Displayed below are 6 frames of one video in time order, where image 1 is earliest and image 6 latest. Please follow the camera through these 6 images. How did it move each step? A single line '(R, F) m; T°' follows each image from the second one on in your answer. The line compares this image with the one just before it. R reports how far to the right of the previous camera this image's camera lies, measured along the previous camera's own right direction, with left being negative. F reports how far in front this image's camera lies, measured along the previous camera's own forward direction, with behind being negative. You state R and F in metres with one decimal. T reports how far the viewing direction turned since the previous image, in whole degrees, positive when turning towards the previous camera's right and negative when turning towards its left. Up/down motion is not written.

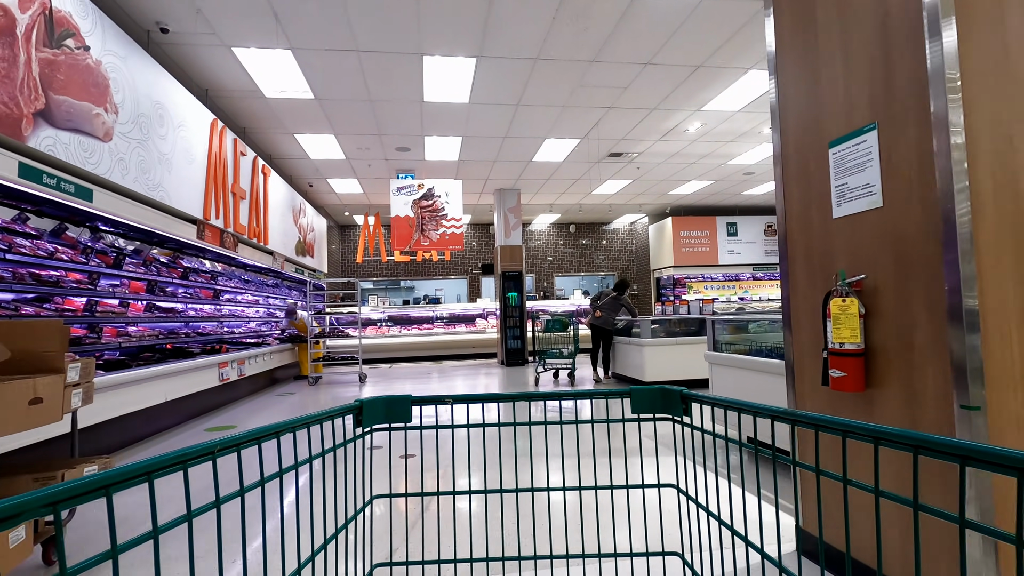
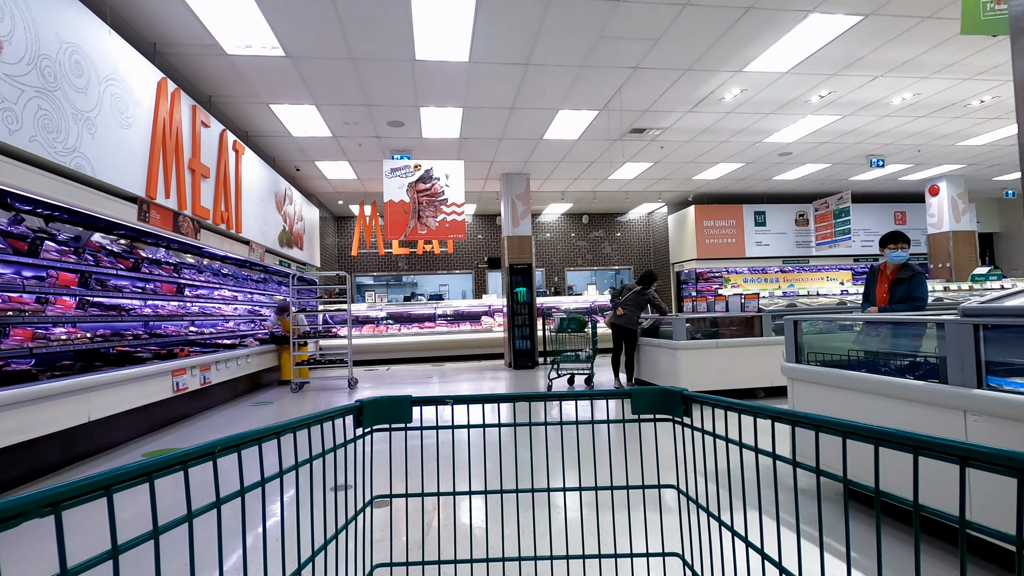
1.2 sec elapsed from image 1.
(0.0, +0.8) m; -1°
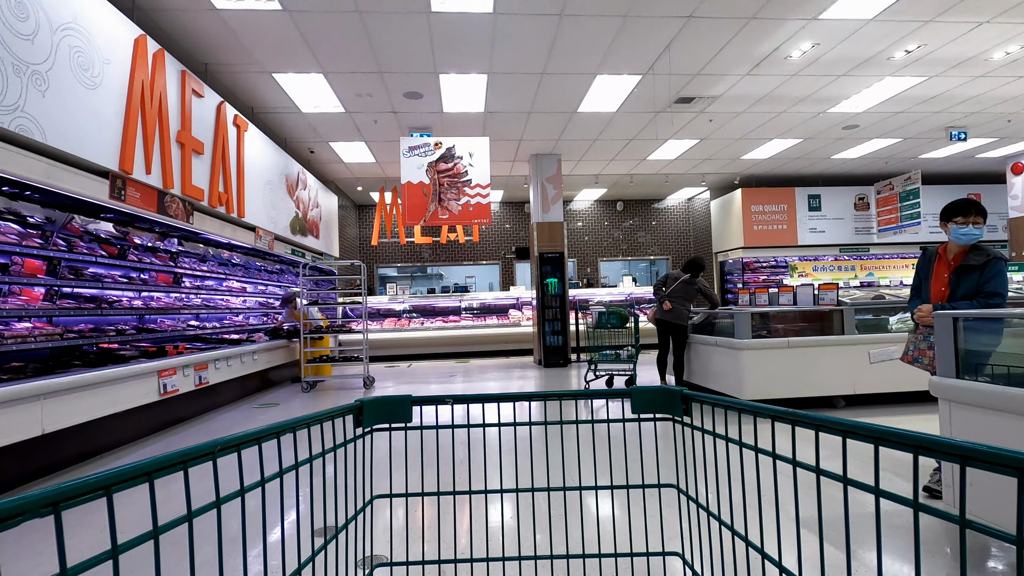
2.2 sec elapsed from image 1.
(0.0, +0.6) m; -3°
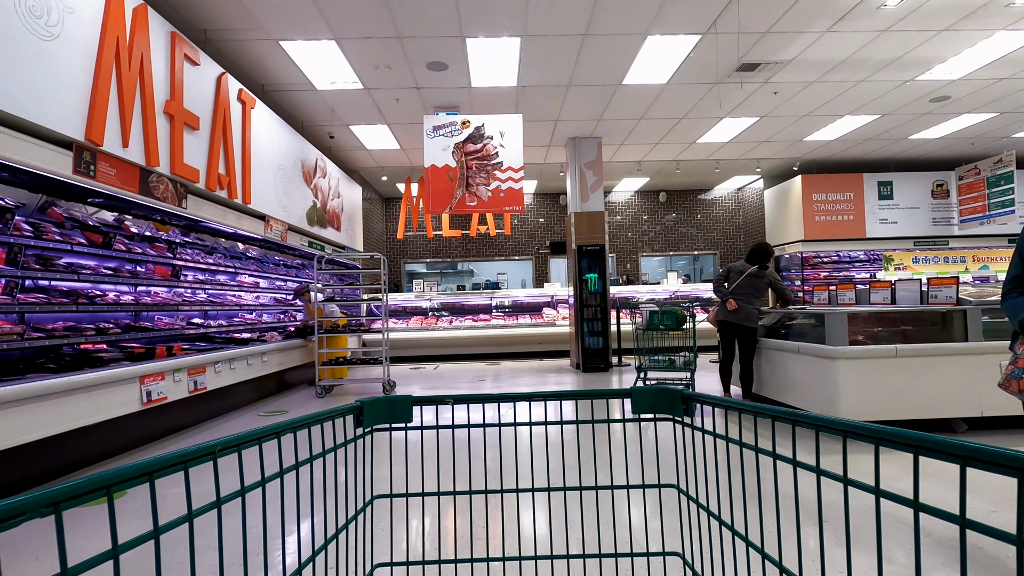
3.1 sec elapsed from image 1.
(0.0, +0.6) m; -3°
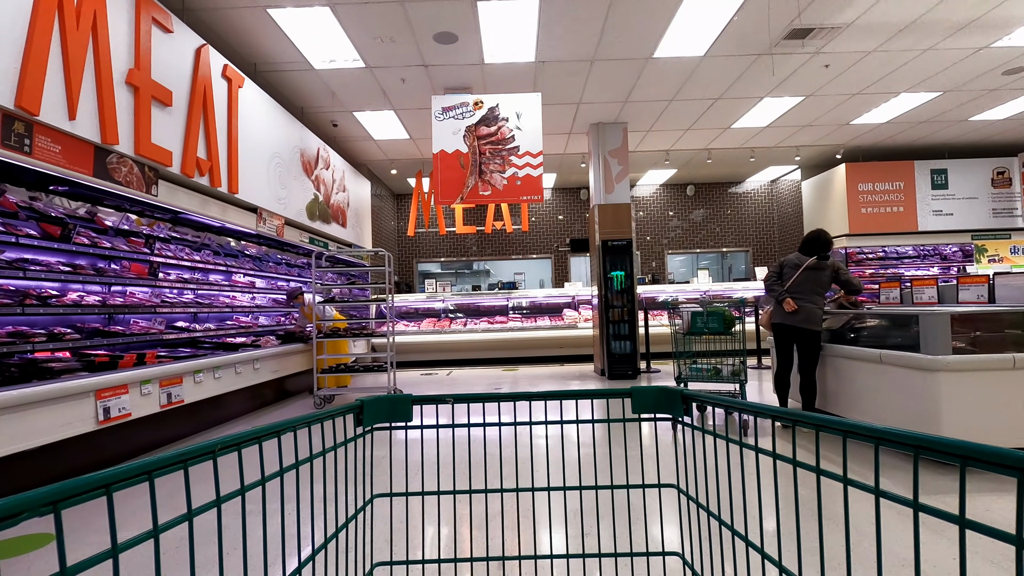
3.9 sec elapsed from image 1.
(0.0, +0.6) m; -2°
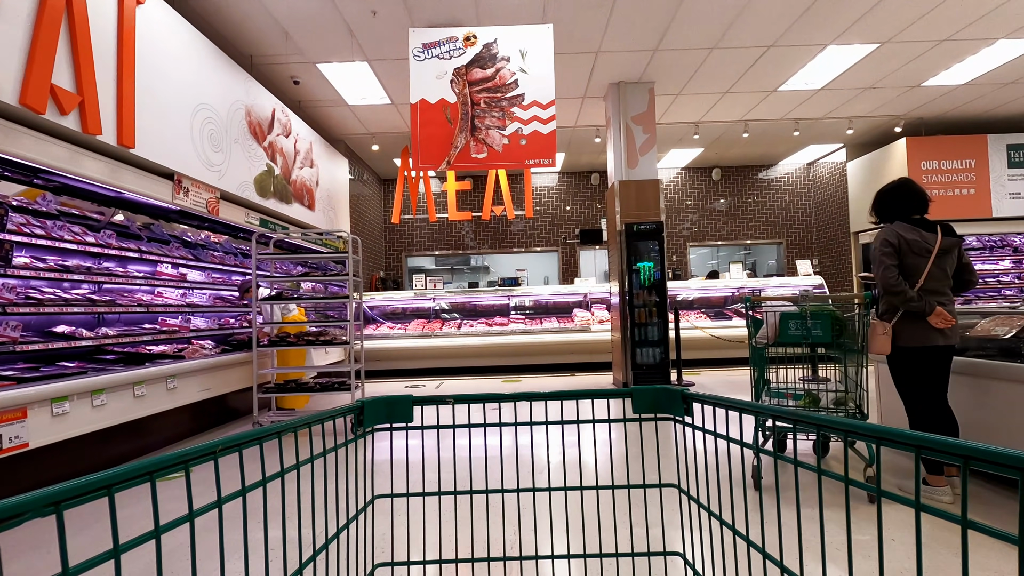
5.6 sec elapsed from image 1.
(0.0, +1.2) m; 0°
